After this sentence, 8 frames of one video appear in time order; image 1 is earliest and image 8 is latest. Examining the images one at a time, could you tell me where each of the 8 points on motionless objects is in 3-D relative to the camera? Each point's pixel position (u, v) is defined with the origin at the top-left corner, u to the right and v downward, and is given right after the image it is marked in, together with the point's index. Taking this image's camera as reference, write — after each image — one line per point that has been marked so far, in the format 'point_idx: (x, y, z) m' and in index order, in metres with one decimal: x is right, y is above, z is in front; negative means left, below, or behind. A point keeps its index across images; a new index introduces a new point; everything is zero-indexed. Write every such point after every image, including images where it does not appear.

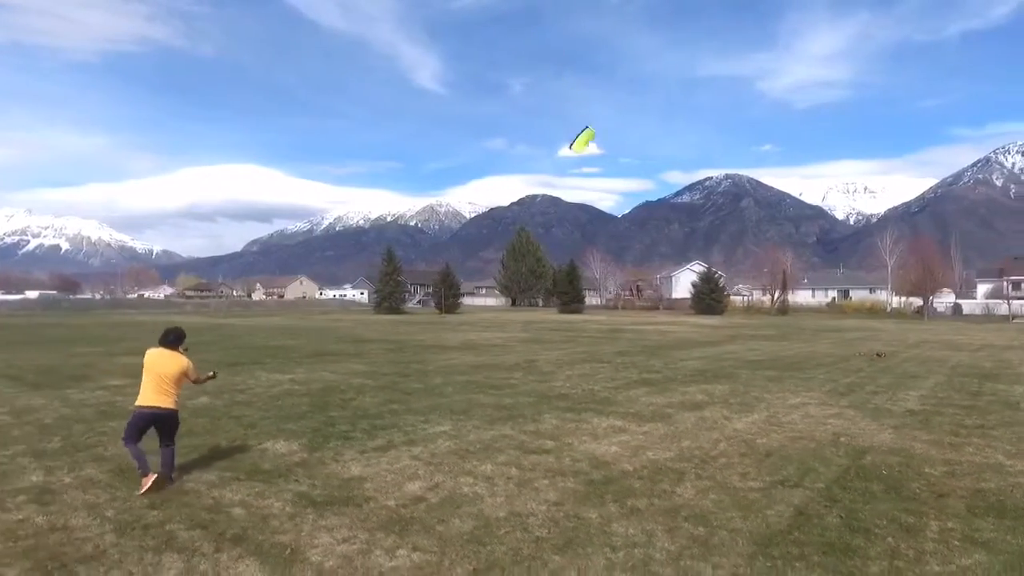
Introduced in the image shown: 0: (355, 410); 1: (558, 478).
0: (-1.7, -1.4, +8.7) m
1: (+0.4, -1.4, +5.8) m
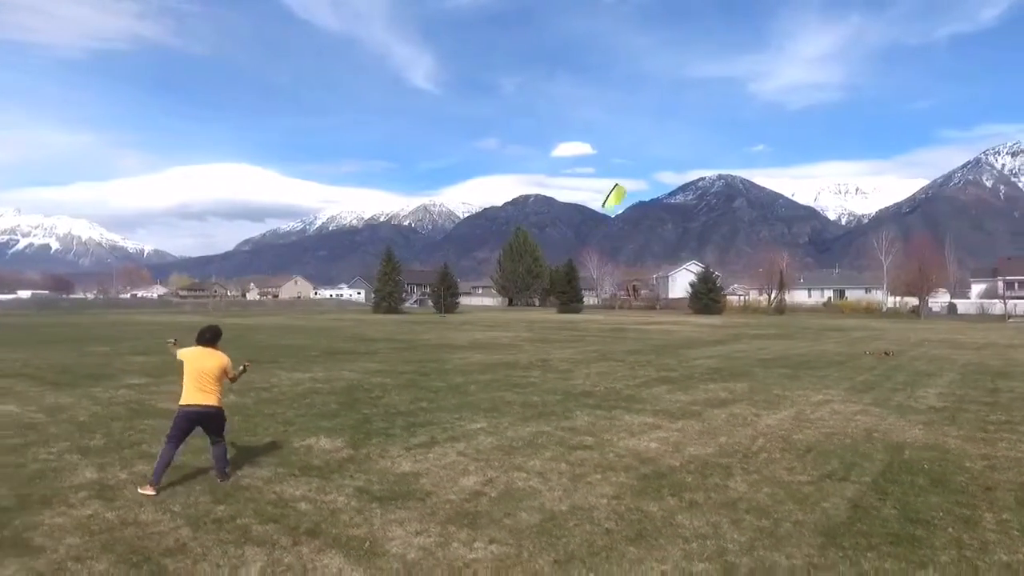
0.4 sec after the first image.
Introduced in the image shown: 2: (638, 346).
0: (-1.4, -1.4, +8.7) m
1: (+0.8, -1.4, +5.8) m
2: (+3.1, -1.4, +17.9) m
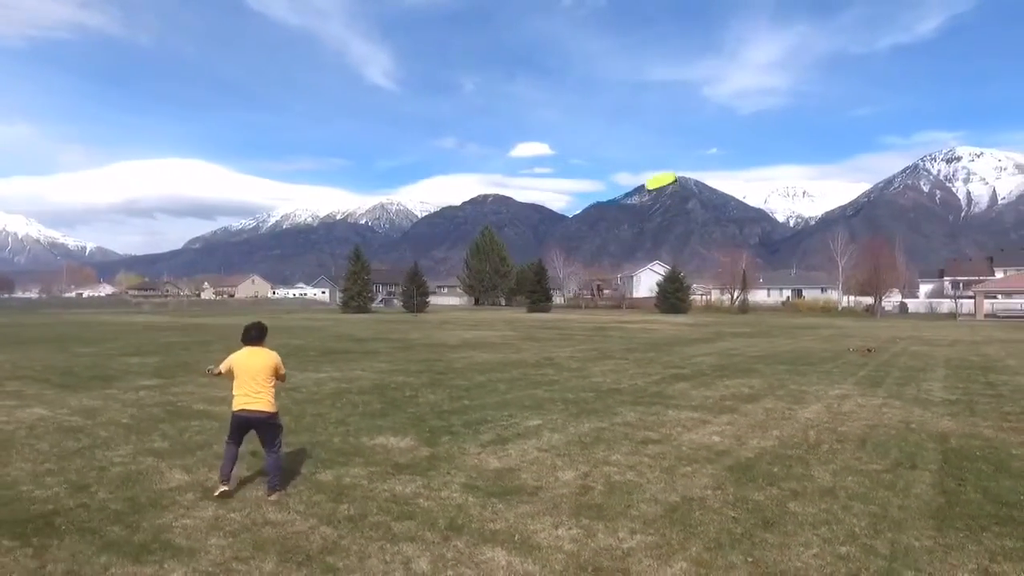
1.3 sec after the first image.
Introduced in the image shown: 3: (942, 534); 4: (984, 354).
0: (-0.9, -1.4, +8.7) m
1: (+1.5, -1.4, +6.0) m
2: (+2.9, -1.4, +18.3) m
3: (+2.5, -1.4, +4.5) m
4: (+10.4, -1.4, +16.8) m
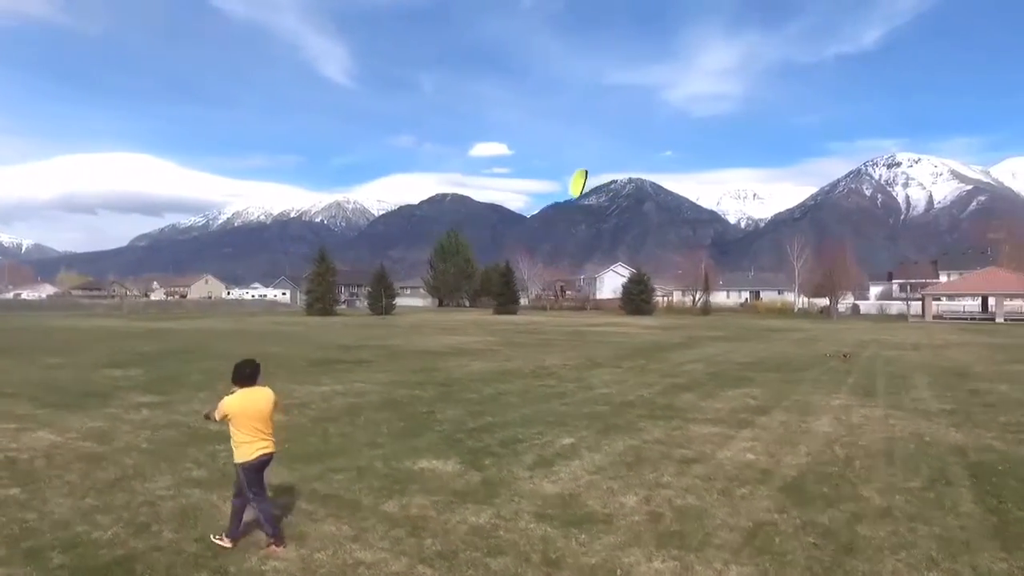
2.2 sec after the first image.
0: (-0.6, -1.6, +8.7) m
1: (+1.9, -1.6, +6.2) m
2: (+2.5, -1.6, +18.5) m
3: (+3.1, -1.6, +4.7) m
4: (+10.1, -1.6, +17.5) m
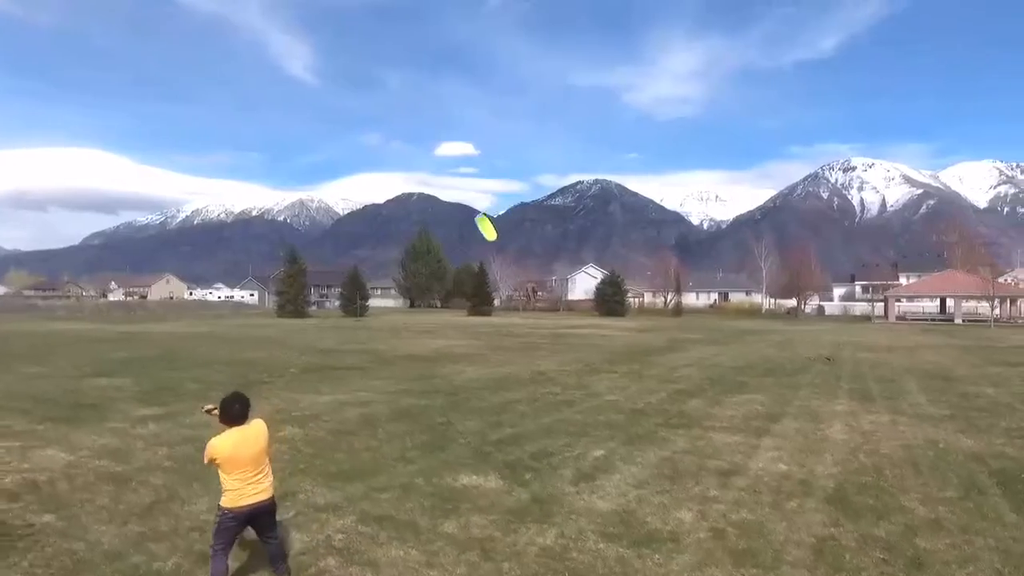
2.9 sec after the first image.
0: (-0.3, -1.7, +8.6) m
1: (+2.3, -1.7, +6.2) m
2: (+2.3, -1.7, +18.5) m
3: (+3.5, -1.8, +4.8) m
4: (+9.9, -1.7, +18.0) m
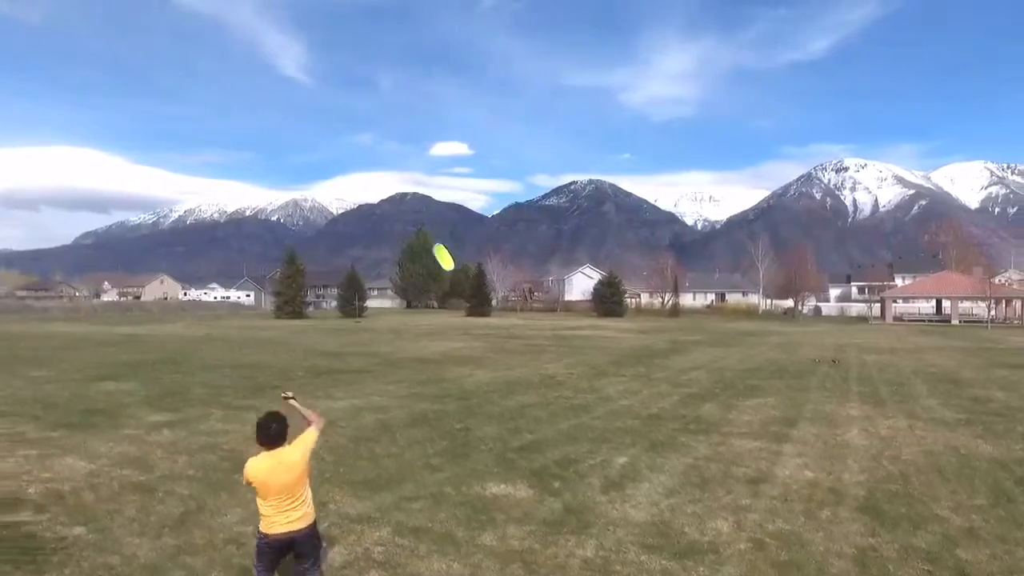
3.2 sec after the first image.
0: (-0.1, -1.8, +8.6) m
1: (+2.6, -1.8, +6.2) m
2: (+2.4, -1.7, +18.5) m
3: (+3.8, -1.8, +4.8) m
4: (+10.0, -1.8, +18.1) m
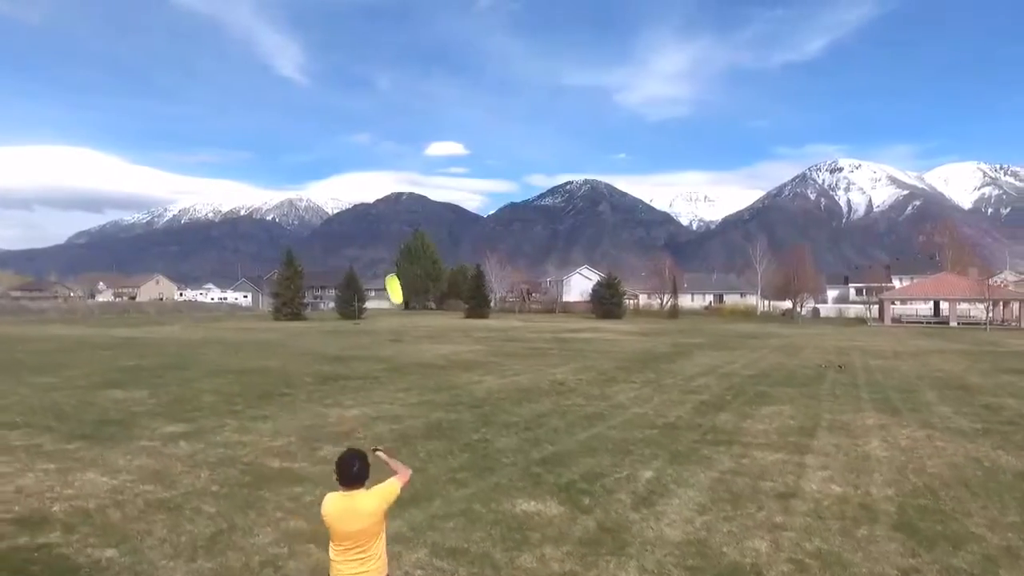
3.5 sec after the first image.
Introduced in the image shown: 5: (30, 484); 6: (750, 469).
0: (+0.1, -1.9, +8.5) m
1: (+2.8, -1.9, +6.2) m
2: (+2.6, -1.8, +18.5) m
3: (+4.1, -2.0, +4.8) m
4: (+10.1, -1.9, +18.1) m
5: (-4.5, -1.8, +7.2) m
6: (+2.5, -1.9, +8.1) m
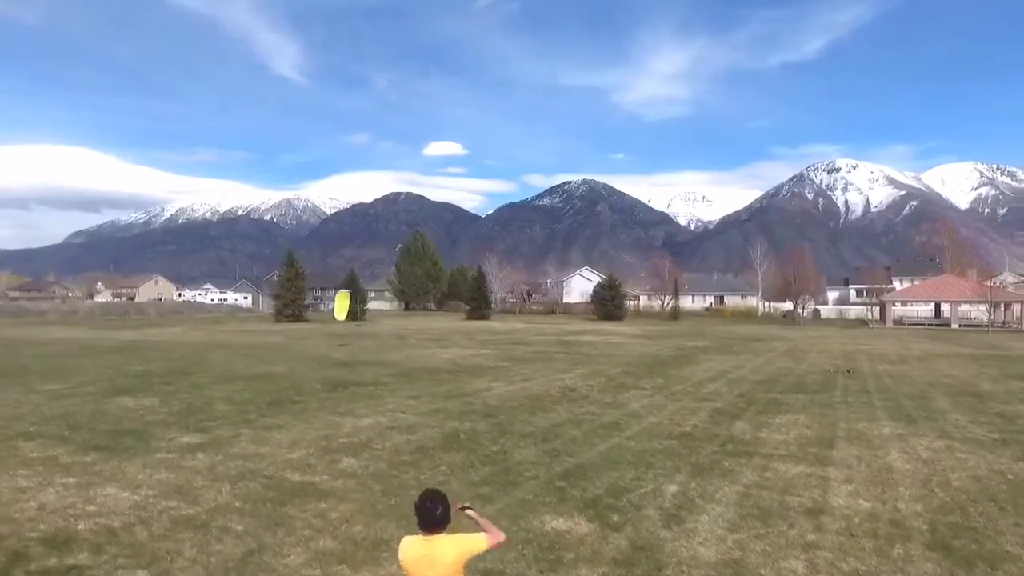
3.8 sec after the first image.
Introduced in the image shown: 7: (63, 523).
0: (+0.4, -2.0, +8.5) m
1: (+3.1, -2.1, +6.2) m
2: (+2.8, -1.9, +18.5) m
3: (+4.4, -2.1, +4.8) m
4: (+10.3, -2.0, +18.1) m
5: (-4.3, -2.0, +7.2) m
6: (+2.8, -2.0, +8.1) m
7: (-3.8, -2.0, +6.5) m
